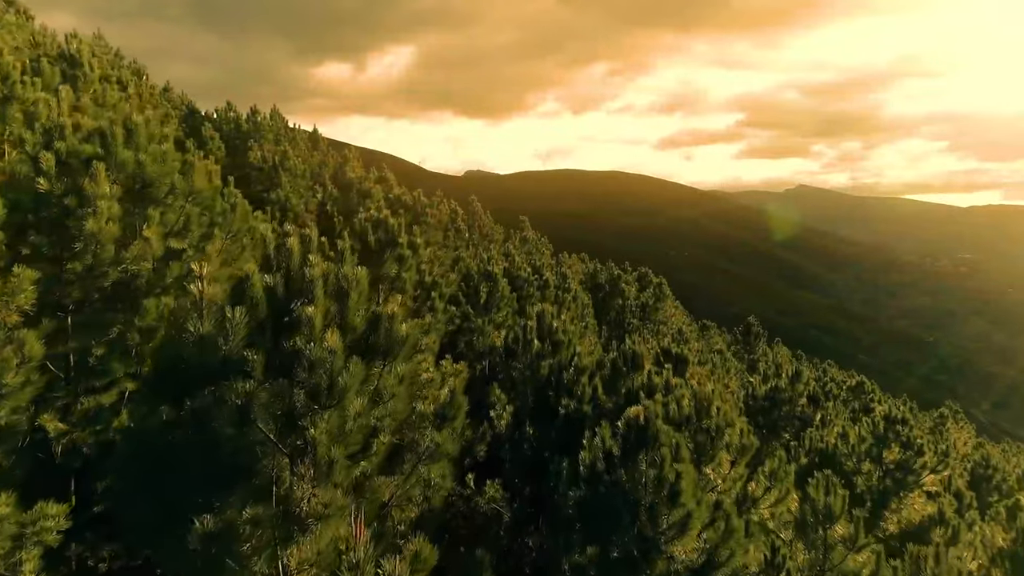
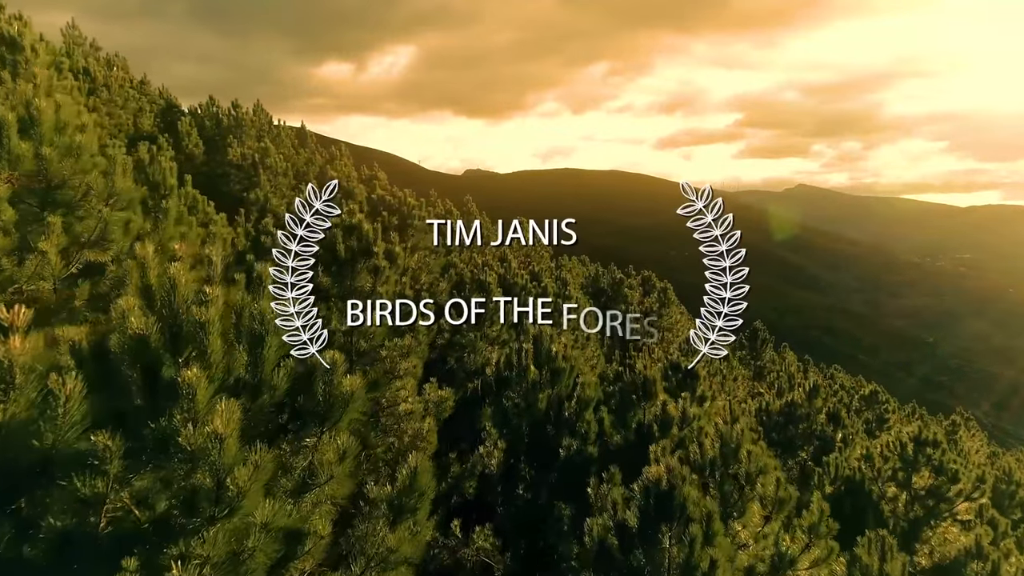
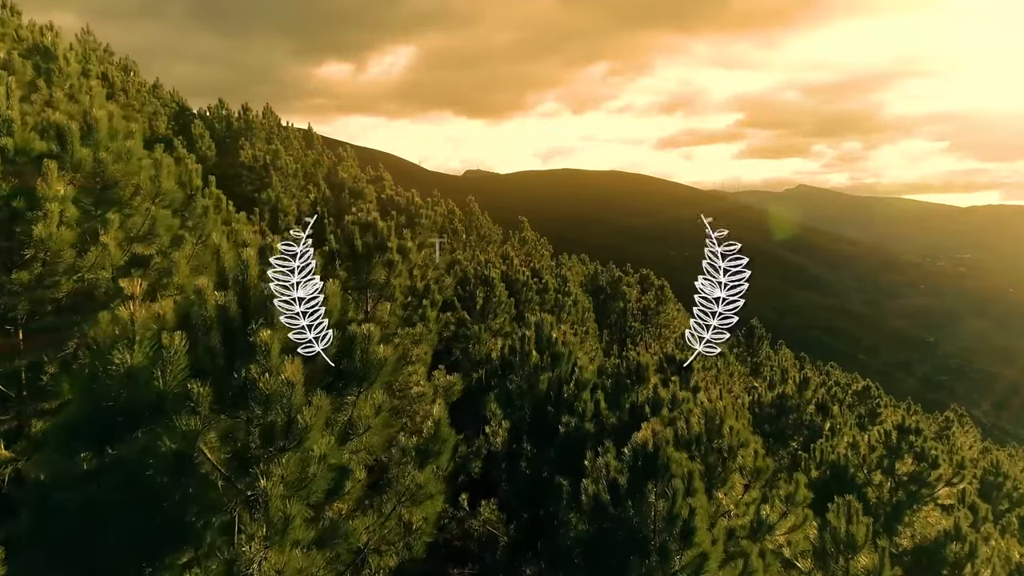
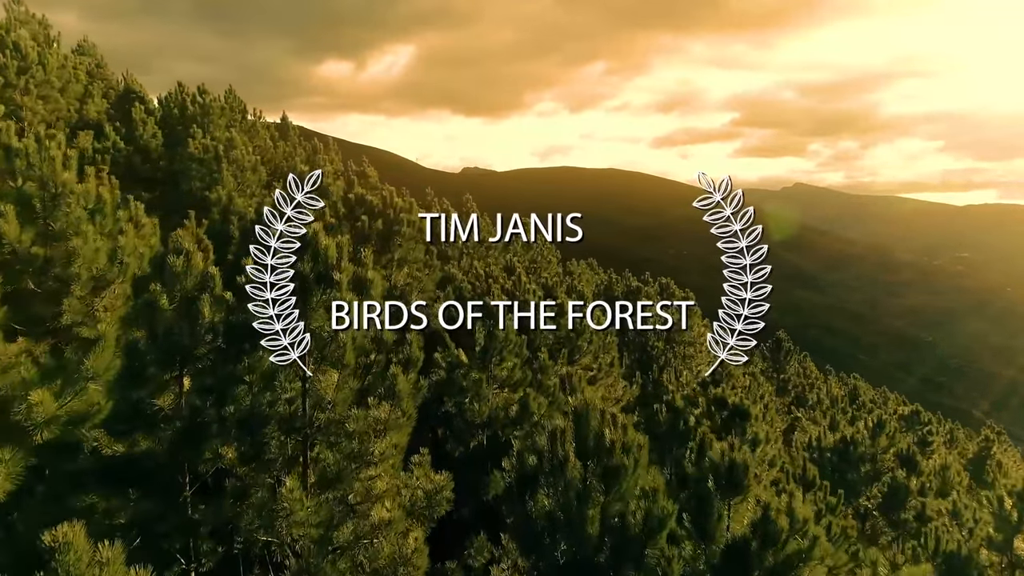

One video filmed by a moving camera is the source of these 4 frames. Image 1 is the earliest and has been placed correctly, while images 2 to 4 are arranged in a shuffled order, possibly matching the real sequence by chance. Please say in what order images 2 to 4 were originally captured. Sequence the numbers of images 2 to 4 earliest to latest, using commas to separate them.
3, 2, 4
